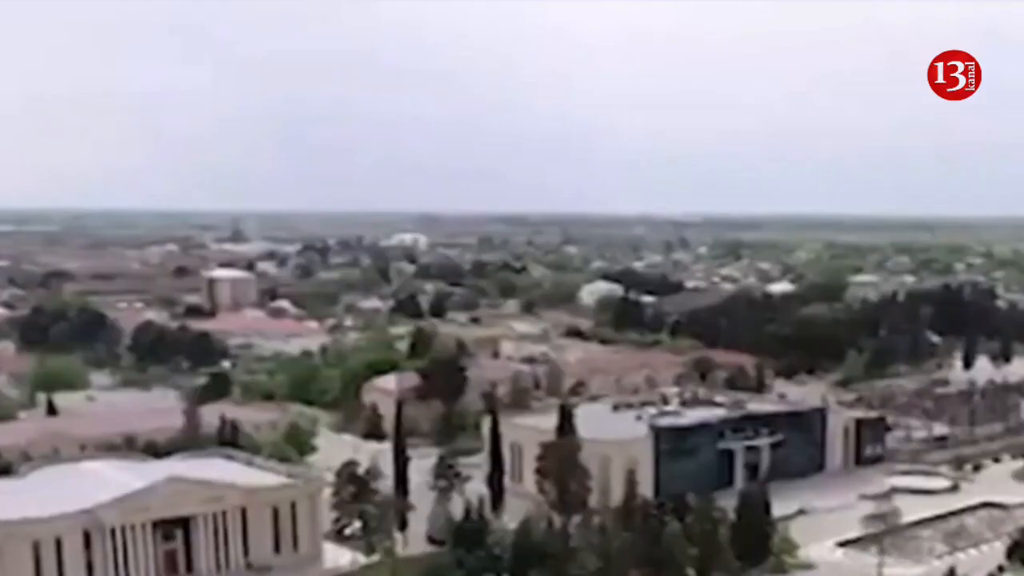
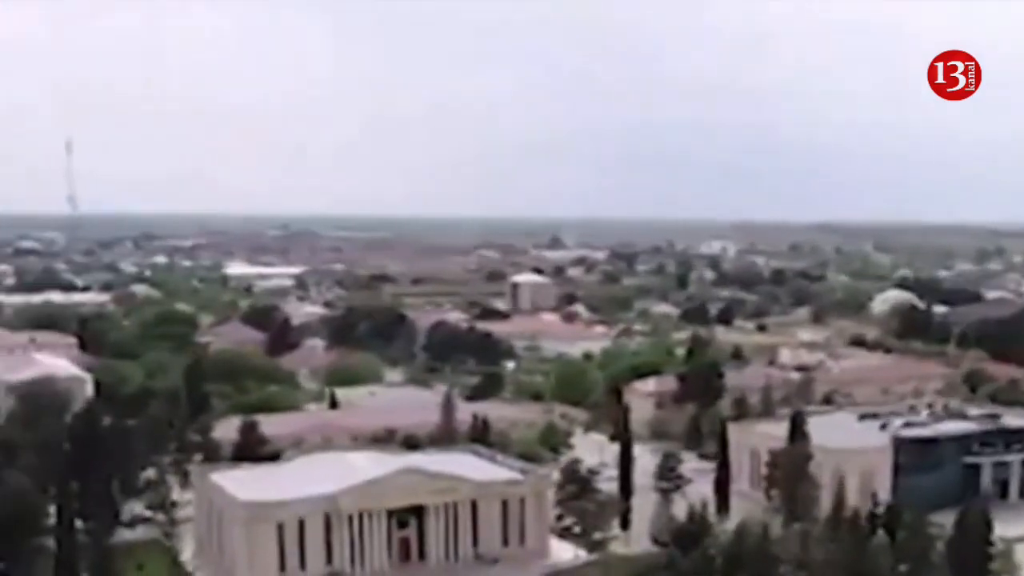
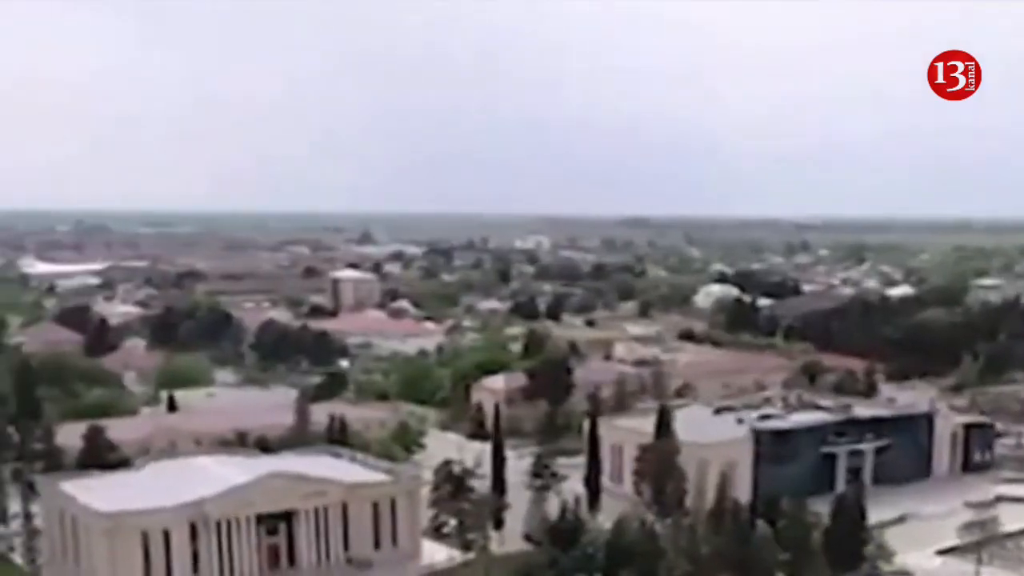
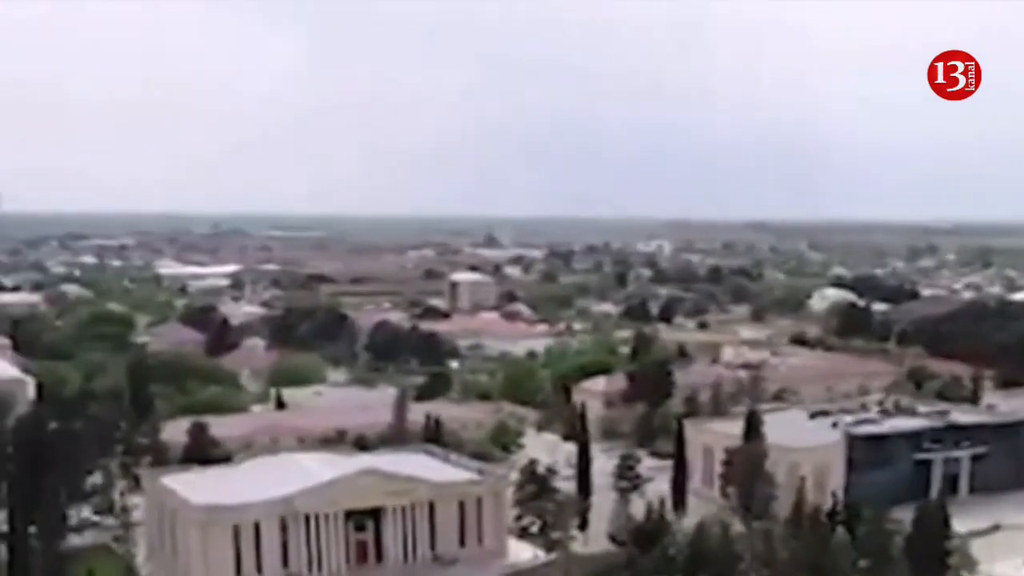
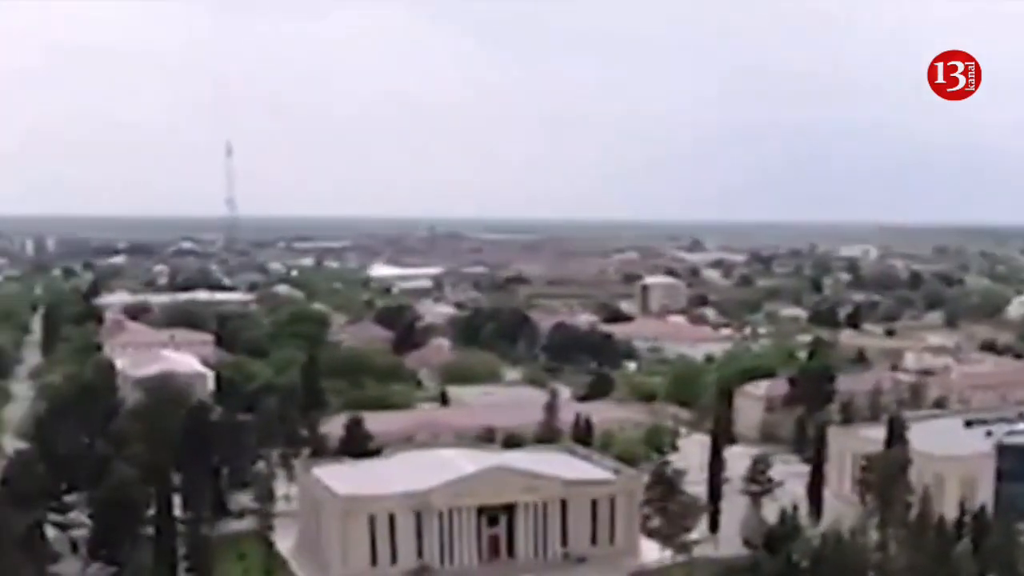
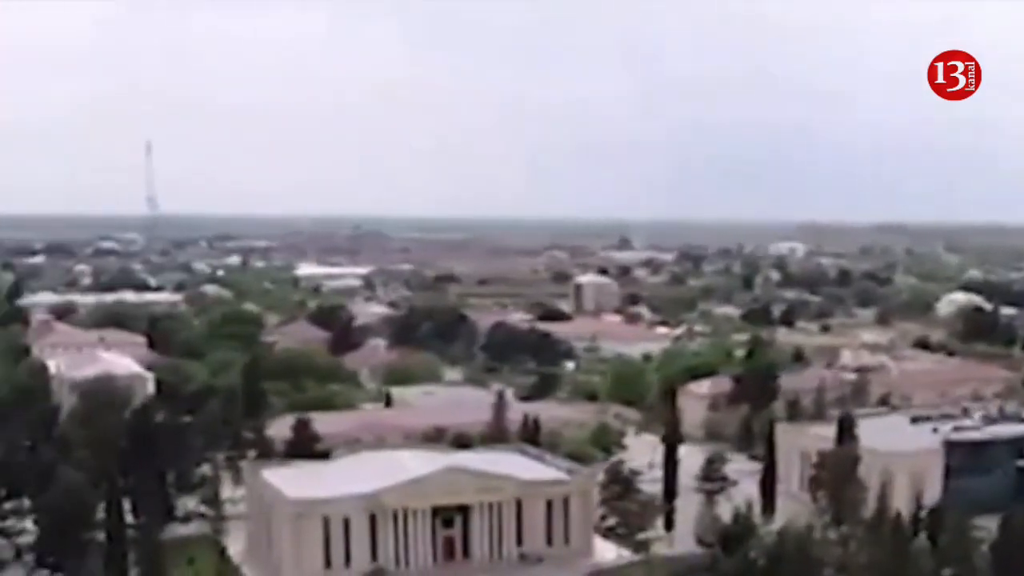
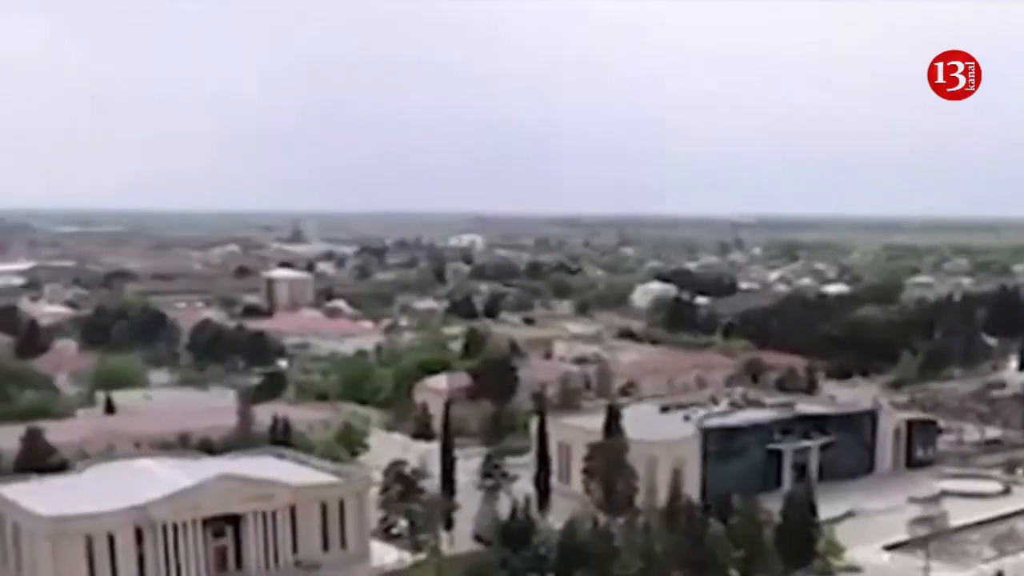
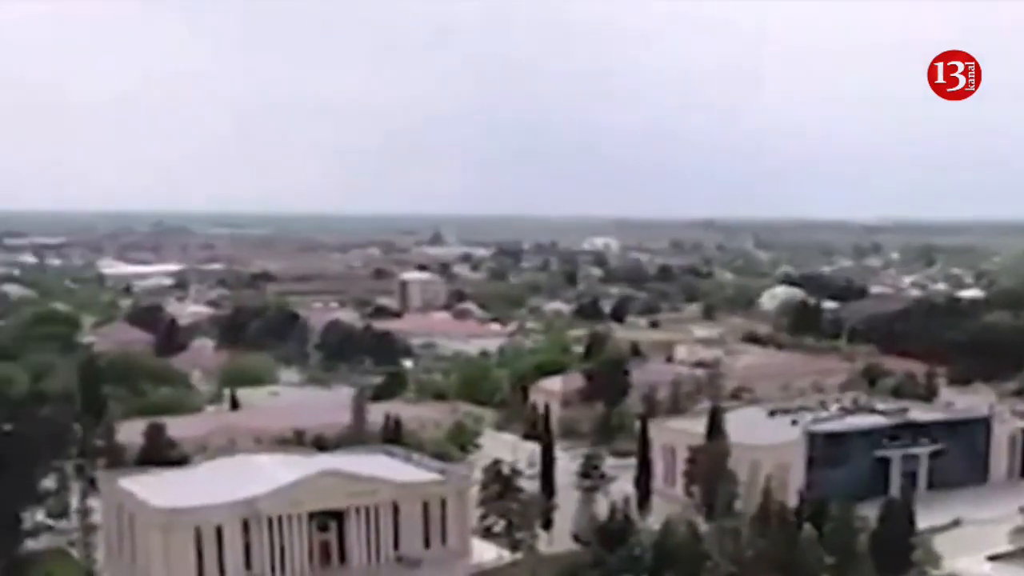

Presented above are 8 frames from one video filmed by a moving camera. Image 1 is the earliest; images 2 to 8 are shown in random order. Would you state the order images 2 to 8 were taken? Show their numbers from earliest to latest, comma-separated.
7, 3, 8, 4, 2, 6, 5
